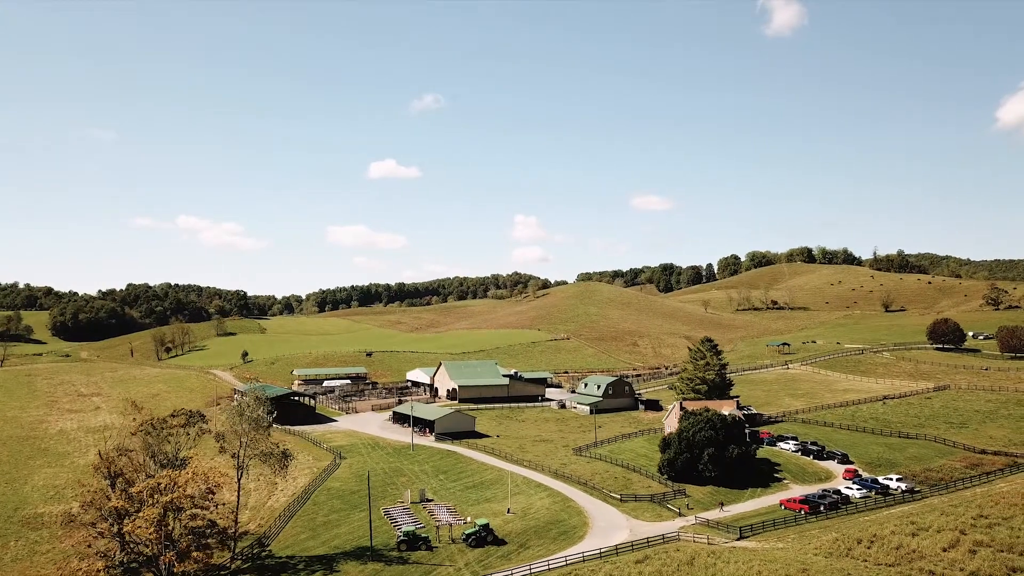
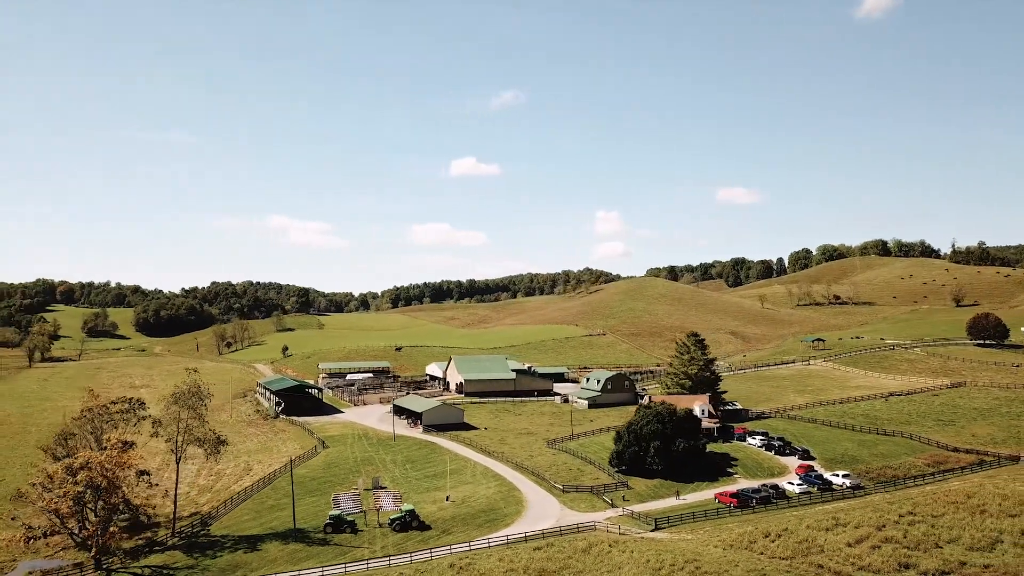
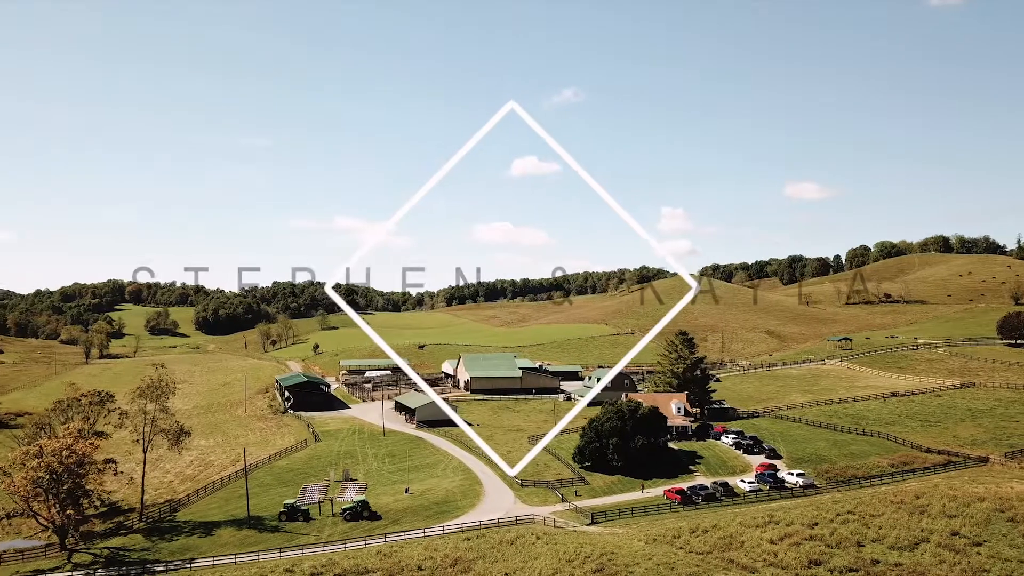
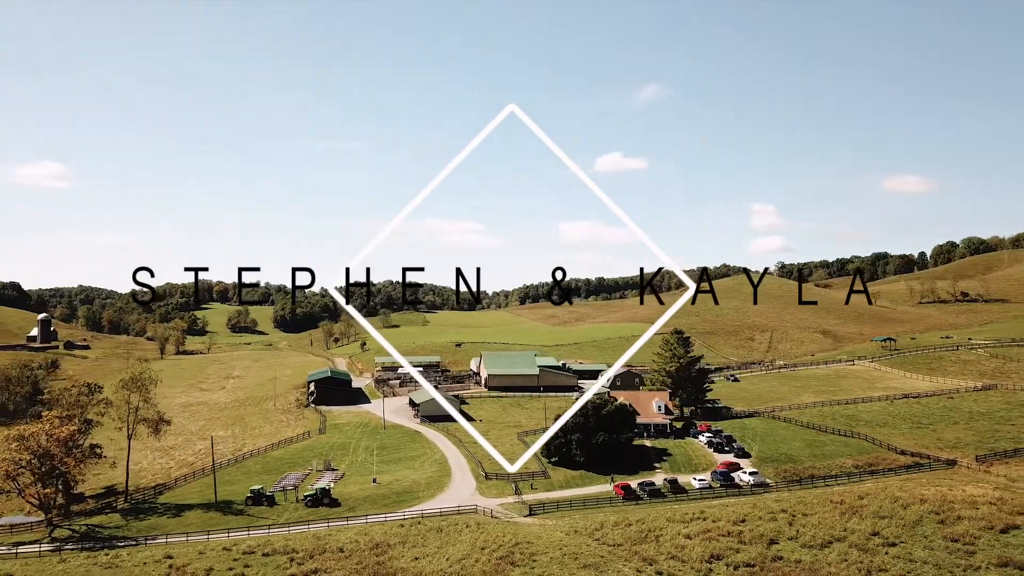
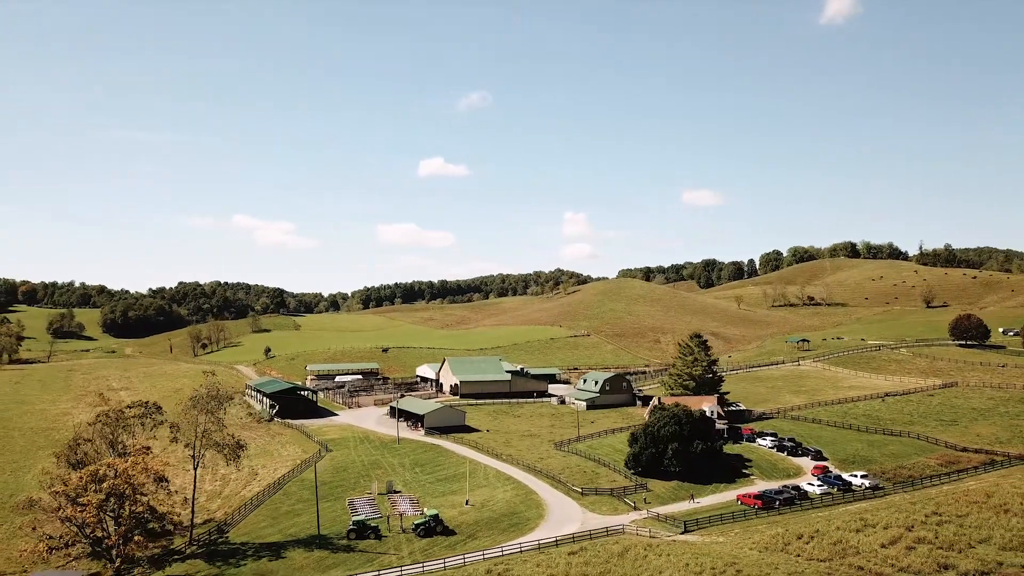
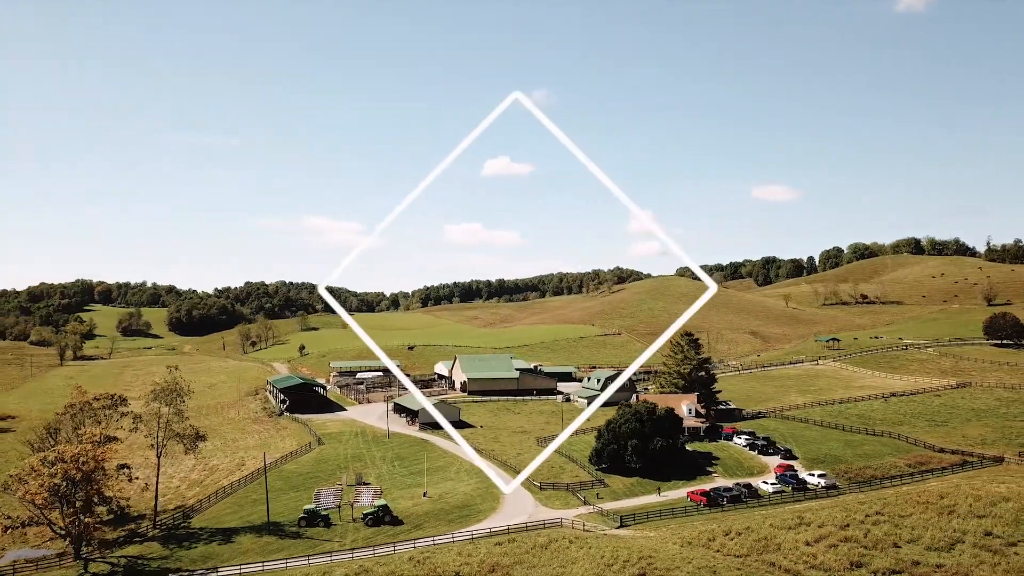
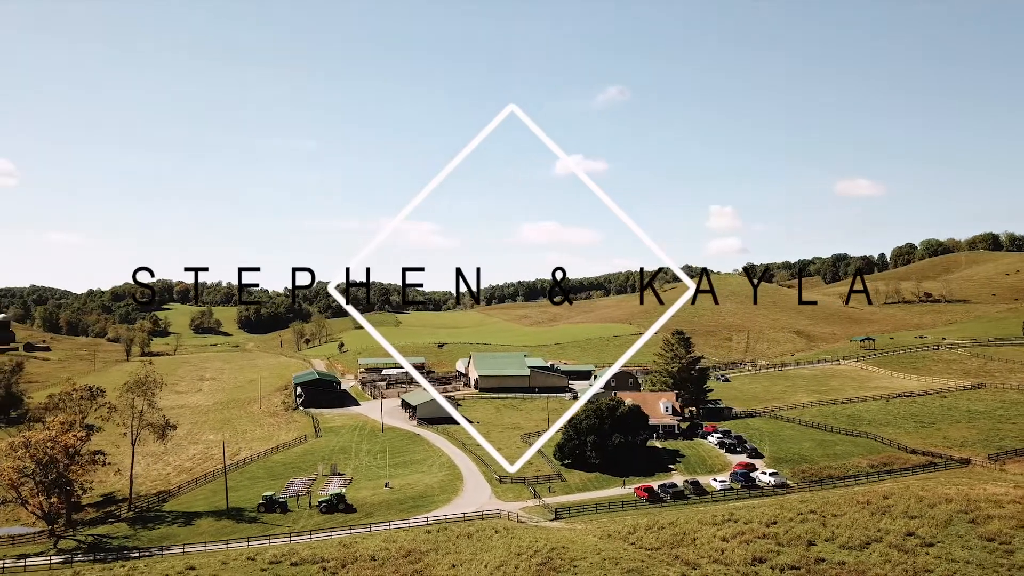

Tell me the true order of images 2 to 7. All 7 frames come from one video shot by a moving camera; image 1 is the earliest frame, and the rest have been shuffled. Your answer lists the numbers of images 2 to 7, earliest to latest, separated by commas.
5, 2, 6, 3, 7, 4
